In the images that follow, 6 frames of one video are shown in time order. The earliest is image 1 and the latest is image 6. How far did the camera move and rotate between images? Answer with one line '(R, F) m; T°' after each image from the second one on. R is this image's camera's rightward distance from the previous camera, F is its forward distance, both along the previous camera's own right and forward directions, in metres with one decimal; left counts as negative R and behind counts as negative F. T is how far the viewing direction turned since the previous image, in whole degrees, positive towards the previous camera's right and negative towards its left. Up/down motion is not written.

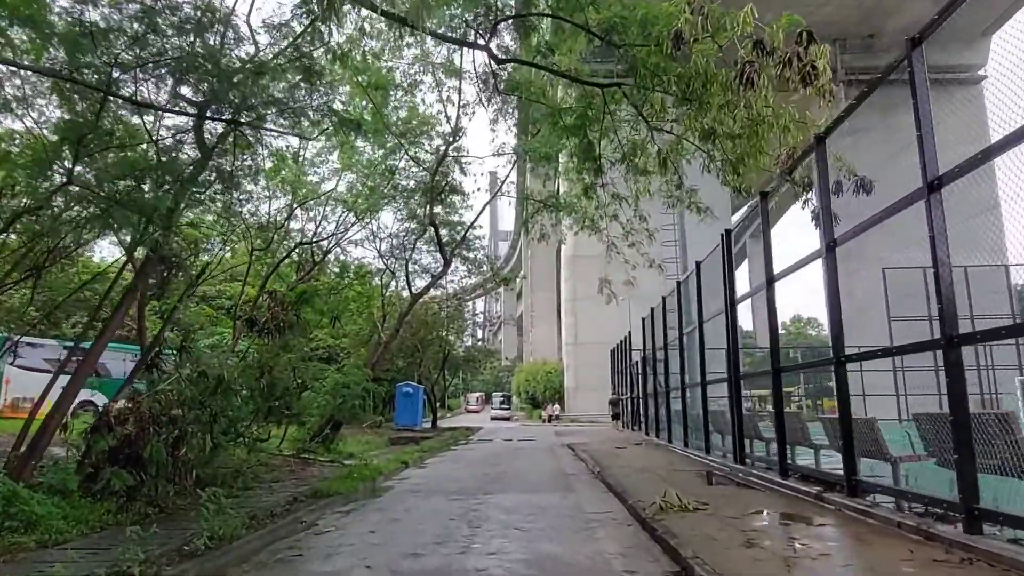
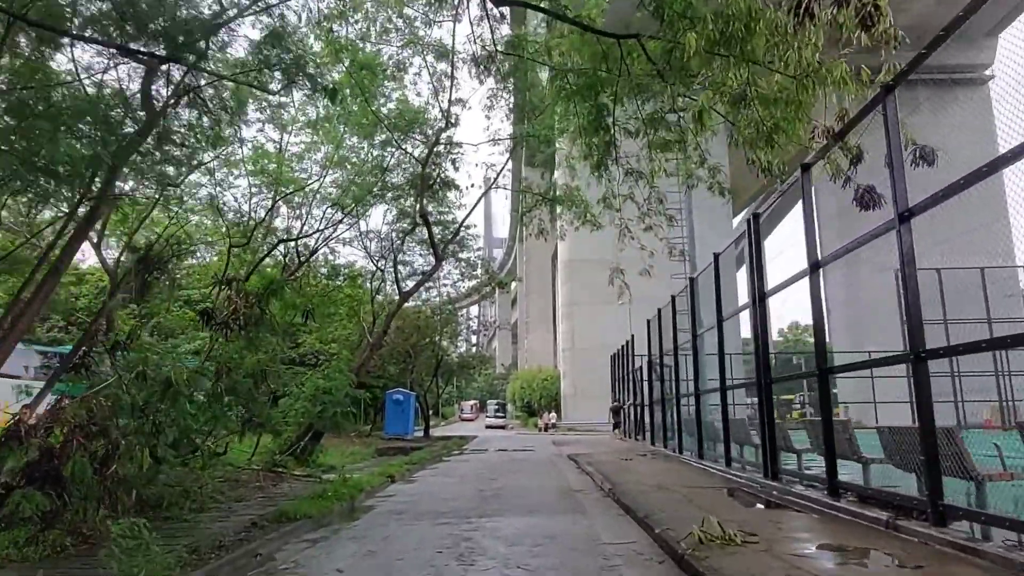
(0.0, +1.1) m; 0°
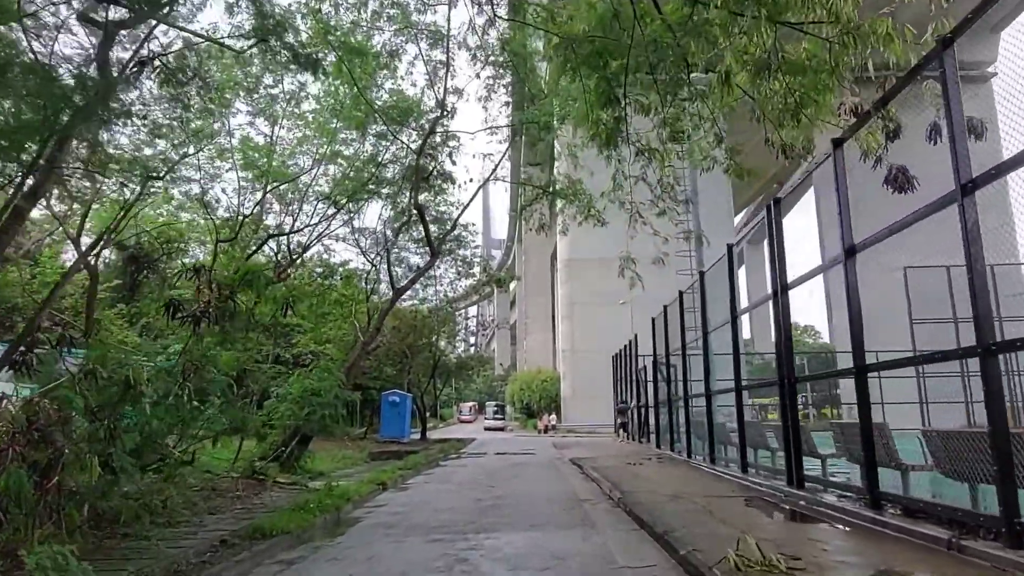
(0.0, +0.7) m; 0°
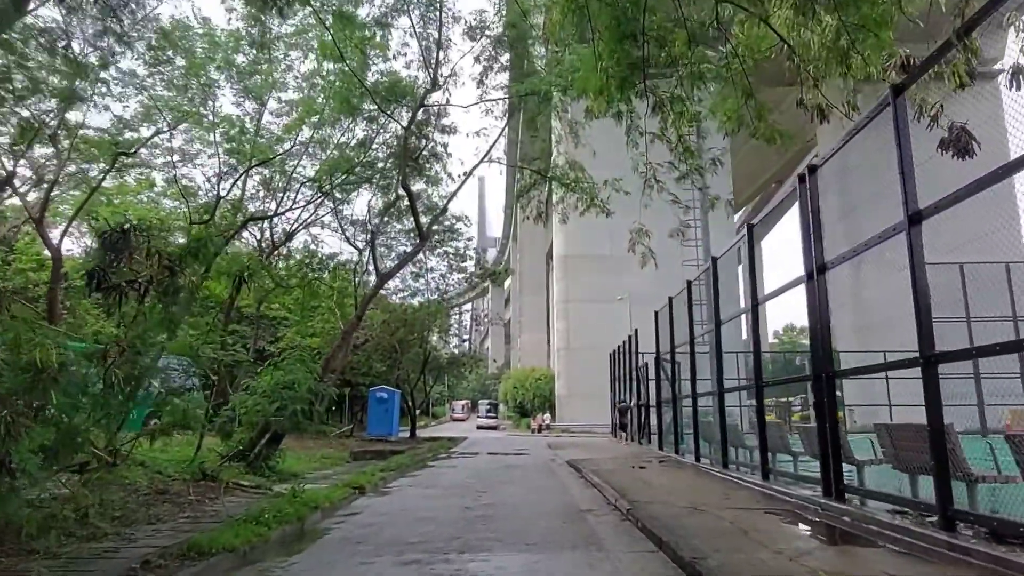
(0.0, +1.0) m; 0°
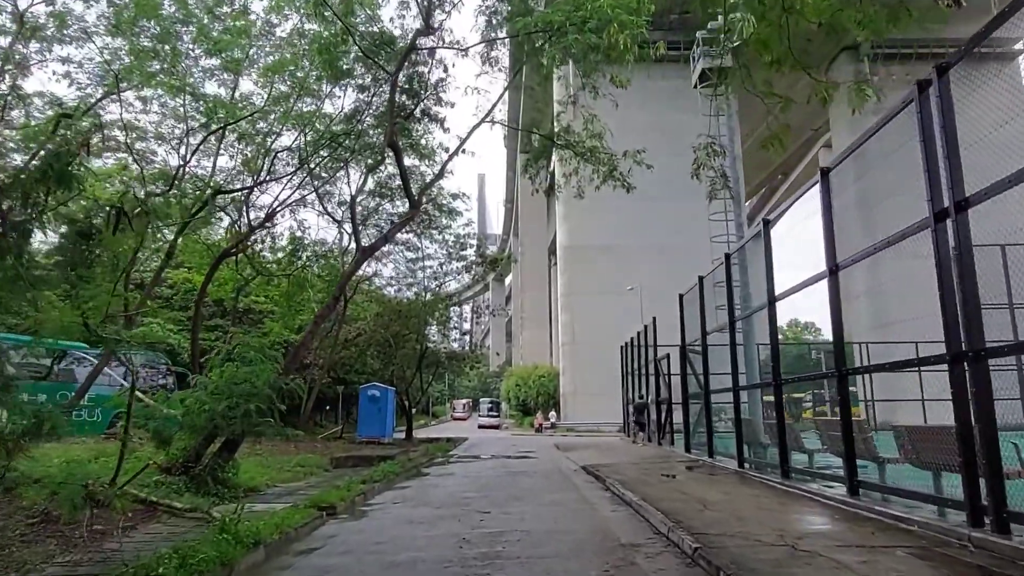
(-0.1, +1.9) m; 0°
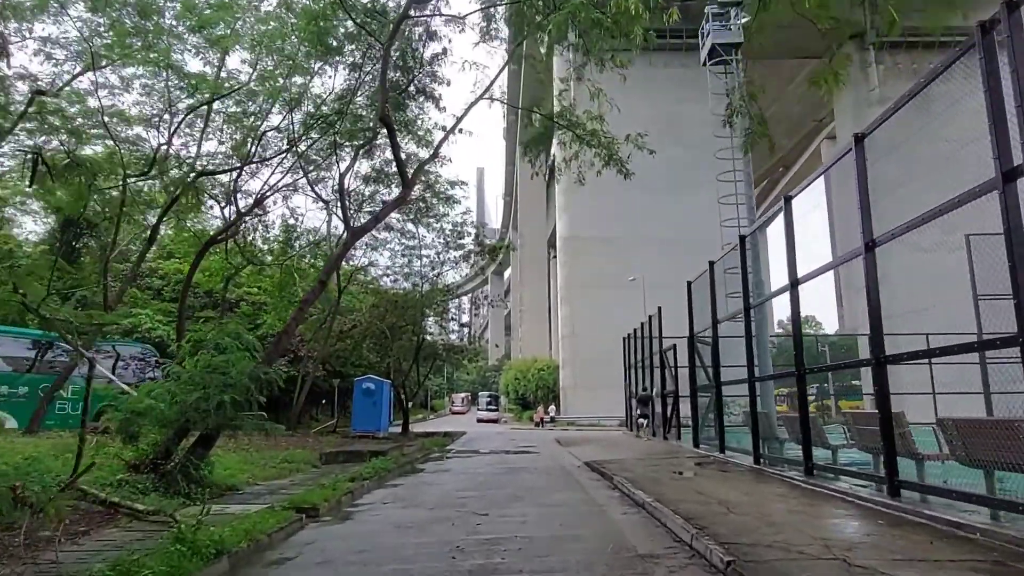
(0.0, +0.7) m; 0°
